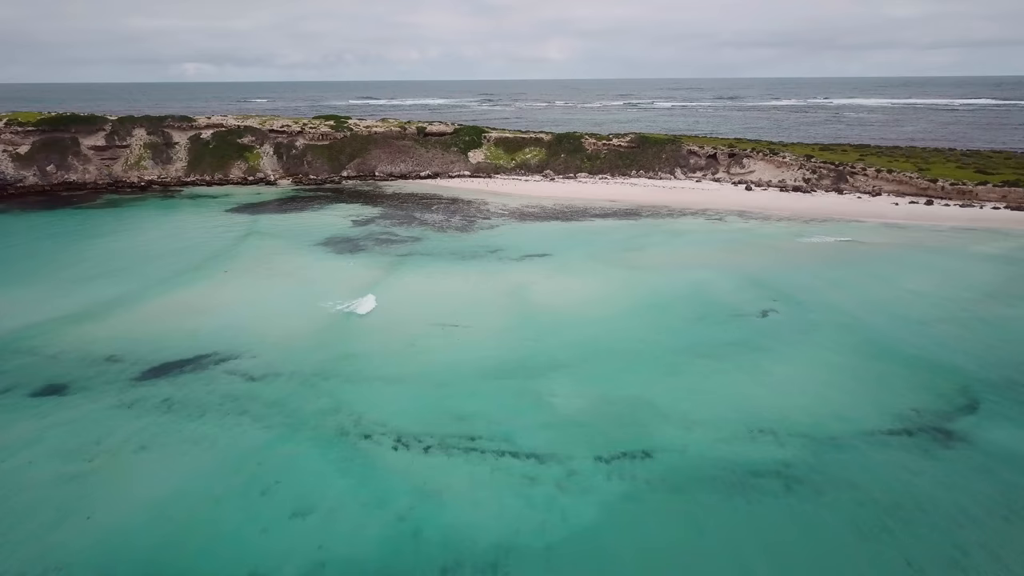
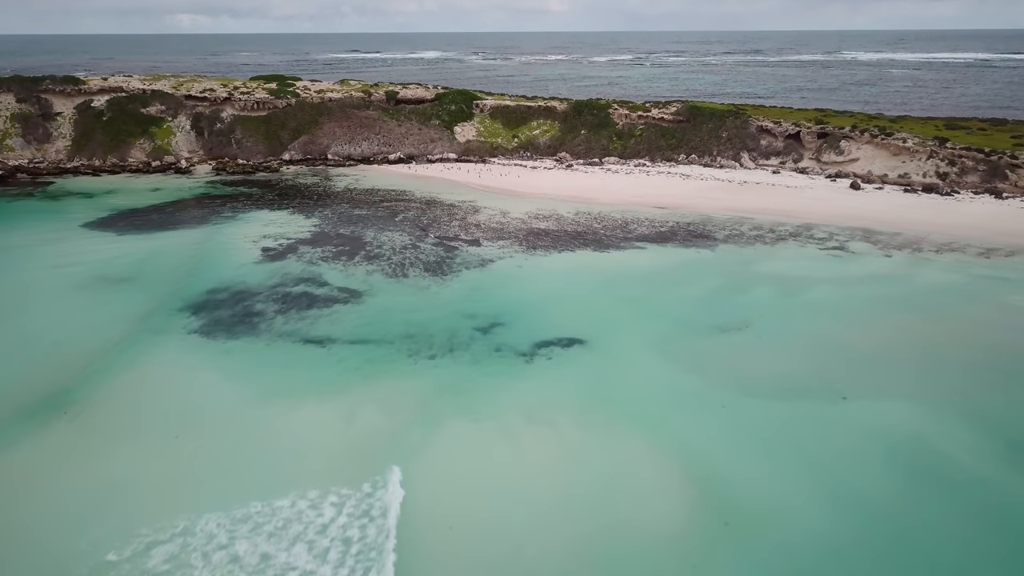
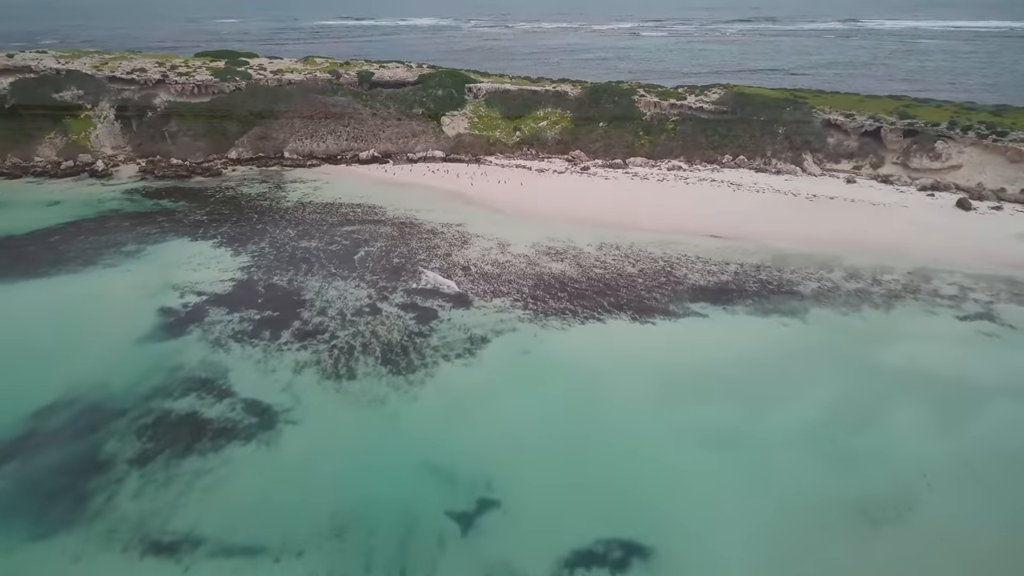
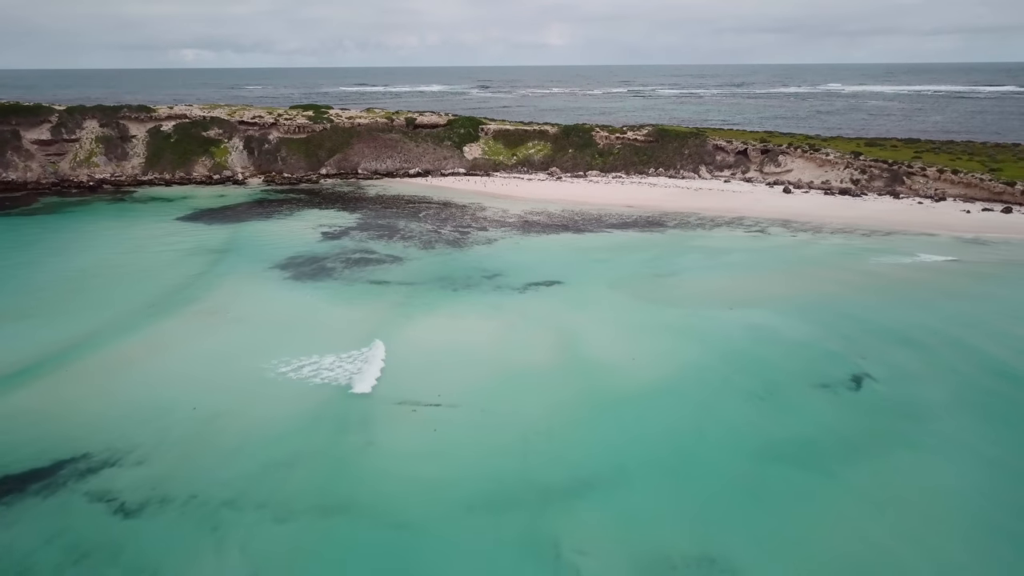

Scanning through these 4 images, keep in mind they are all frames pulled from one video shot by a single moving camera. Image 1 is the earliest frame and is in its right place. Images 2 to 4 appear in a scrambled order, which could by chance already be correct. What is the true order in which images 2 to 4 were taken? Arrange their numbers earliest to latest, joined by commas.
4, 2, 3
